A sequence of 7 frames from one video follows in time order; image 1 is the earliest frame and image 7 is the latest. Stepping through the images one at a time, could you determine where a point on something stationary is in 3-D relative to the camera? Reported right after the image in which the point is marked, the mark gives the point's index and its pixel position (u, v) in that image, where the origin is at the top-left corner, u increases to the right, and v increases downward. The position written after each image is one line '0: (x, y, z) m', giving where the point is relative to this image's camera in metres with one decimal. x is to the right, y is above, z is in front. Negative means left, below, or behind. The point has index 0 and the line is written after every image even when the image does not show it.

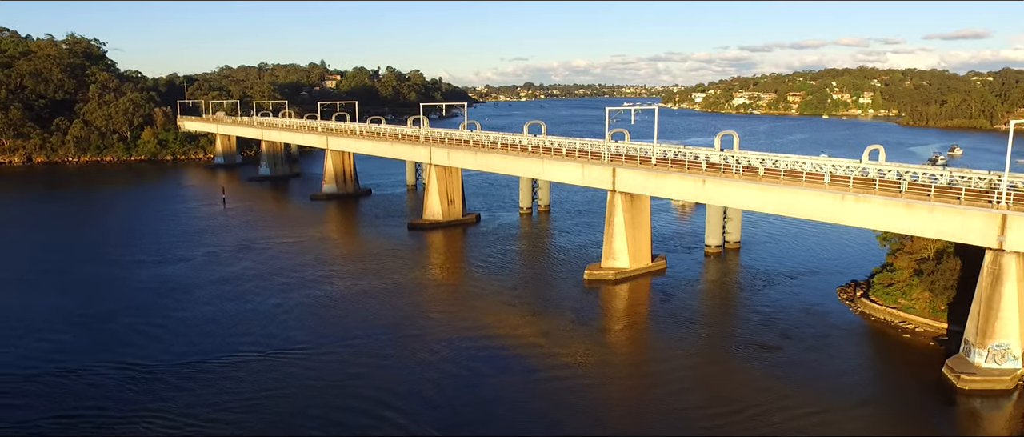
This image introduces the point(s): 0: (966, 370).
0: (+11.4, -3.7, +19.9) m
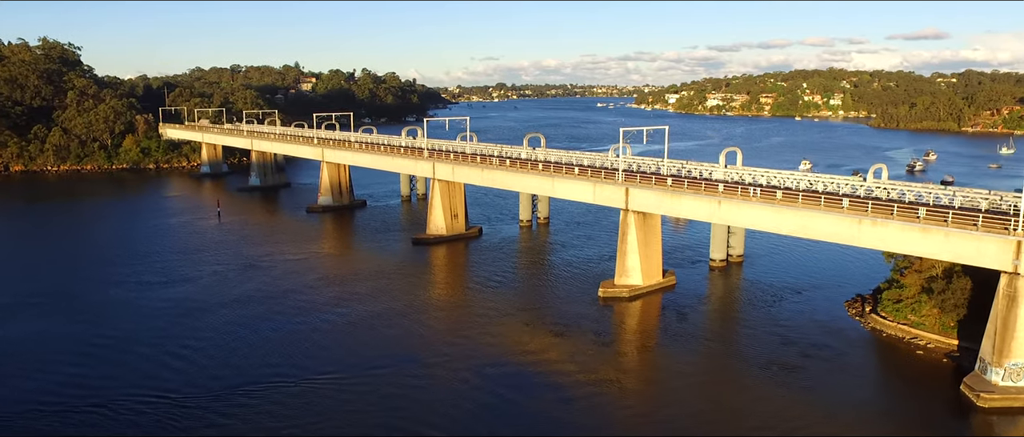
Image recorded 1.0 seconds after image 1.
0: (+12.3, -4.3, +20.8) m
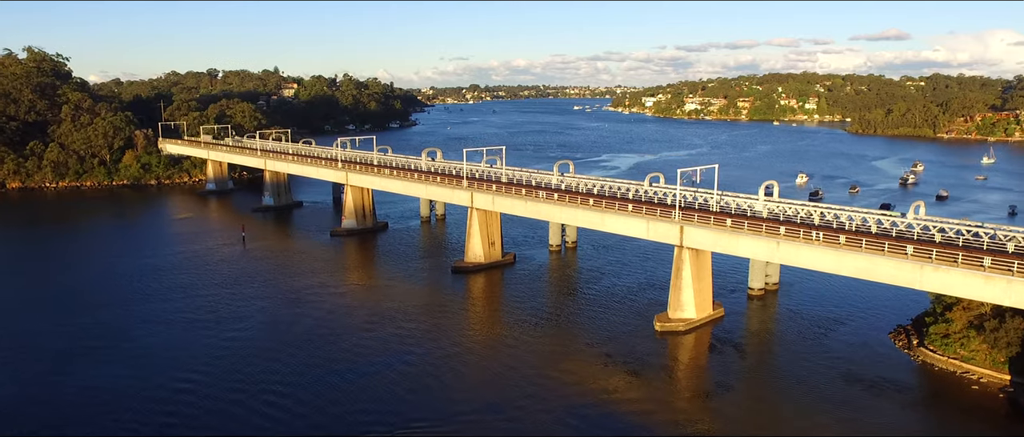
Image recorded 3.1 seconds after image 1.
0: (+14.8, -5.6, +22.3) m
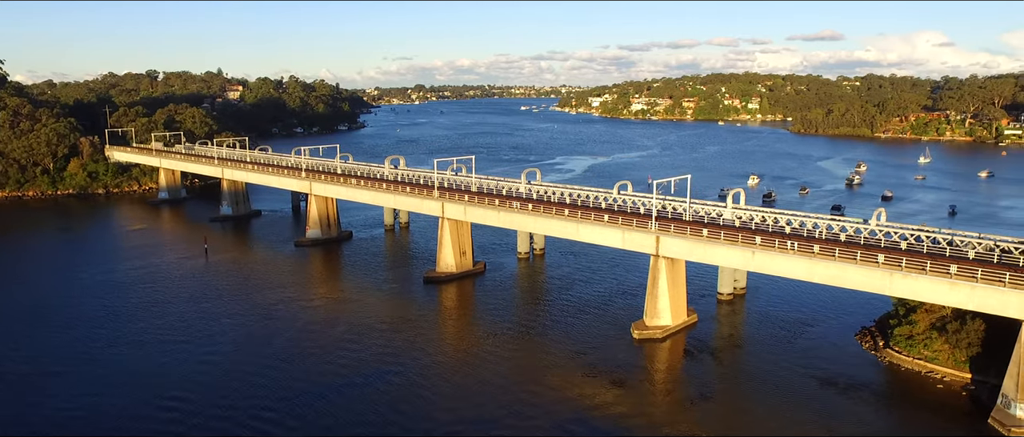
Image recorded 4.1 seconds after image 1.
0: (+14.6, -5.9, +23.6) m
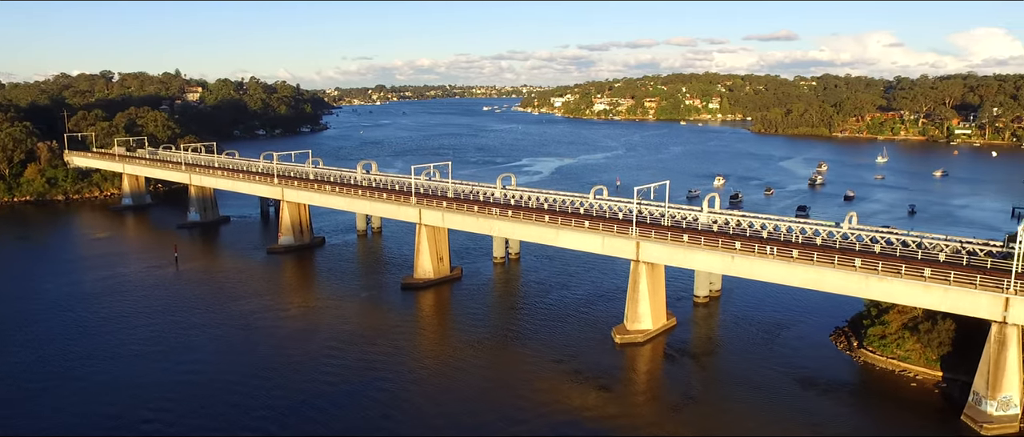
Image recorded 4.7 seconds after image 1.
0: (+14.3, -6.0, +24.5) m
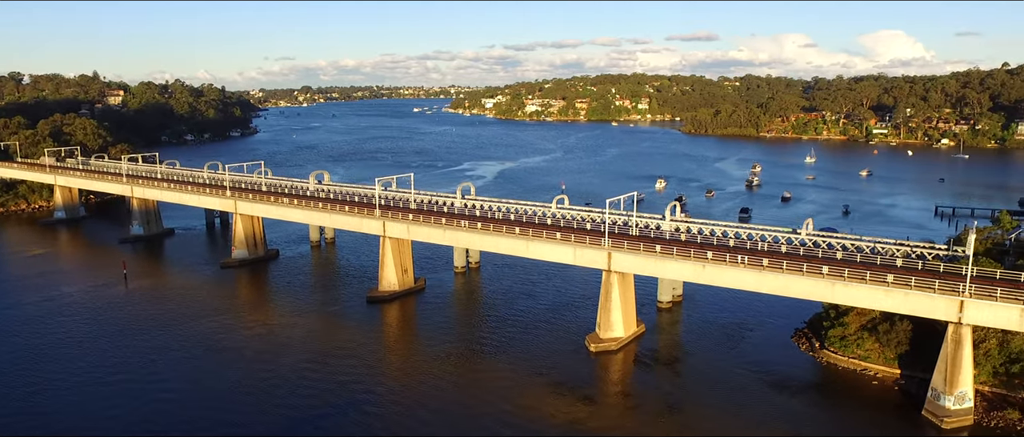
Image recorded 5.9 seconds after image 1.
0: (+14.0, -6.3, +26.2) m
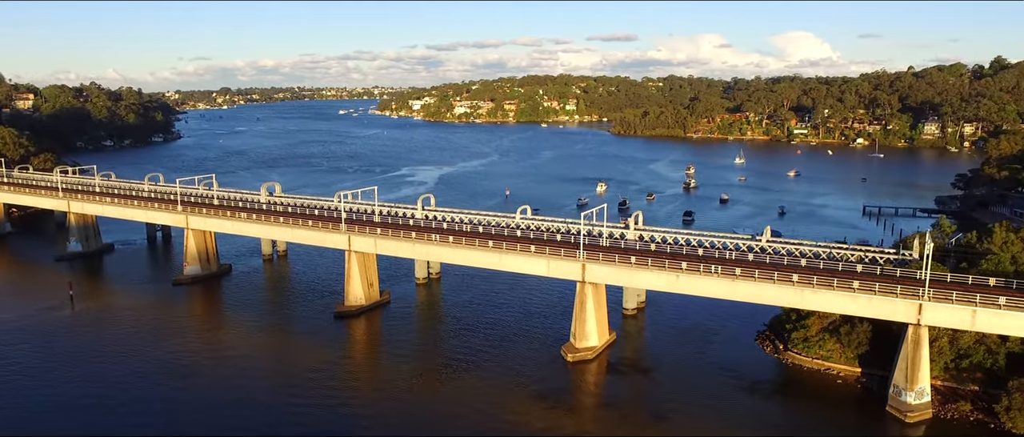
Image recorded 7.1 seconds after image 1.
0: (+13.6, -6.6, +28.0) m
